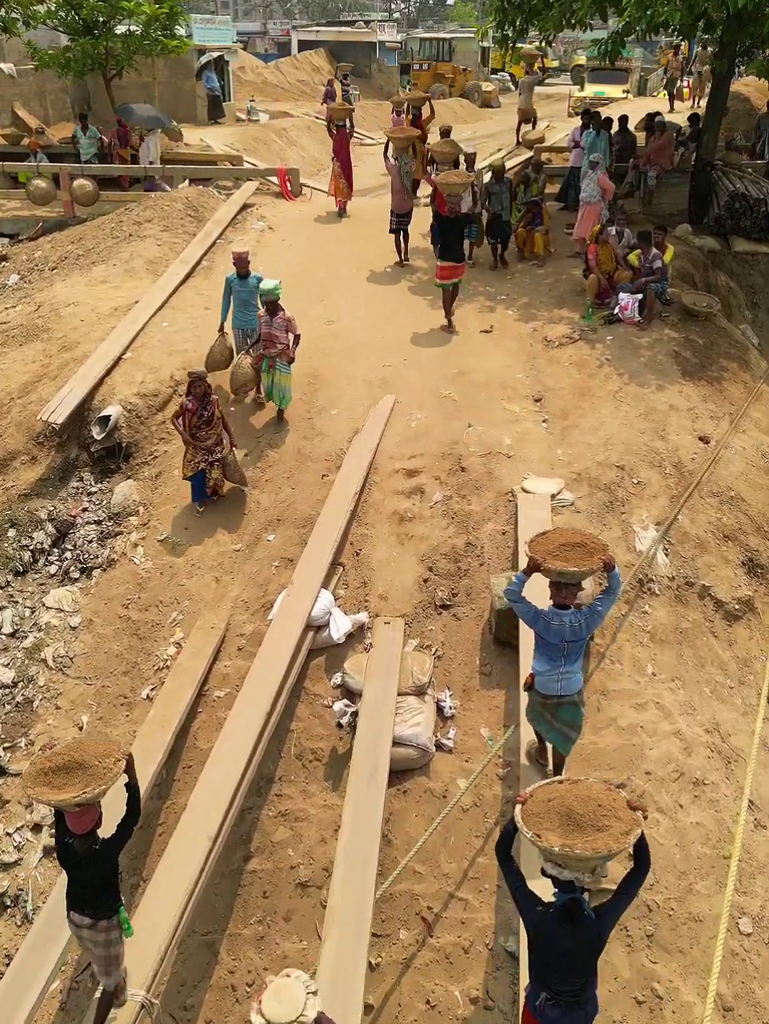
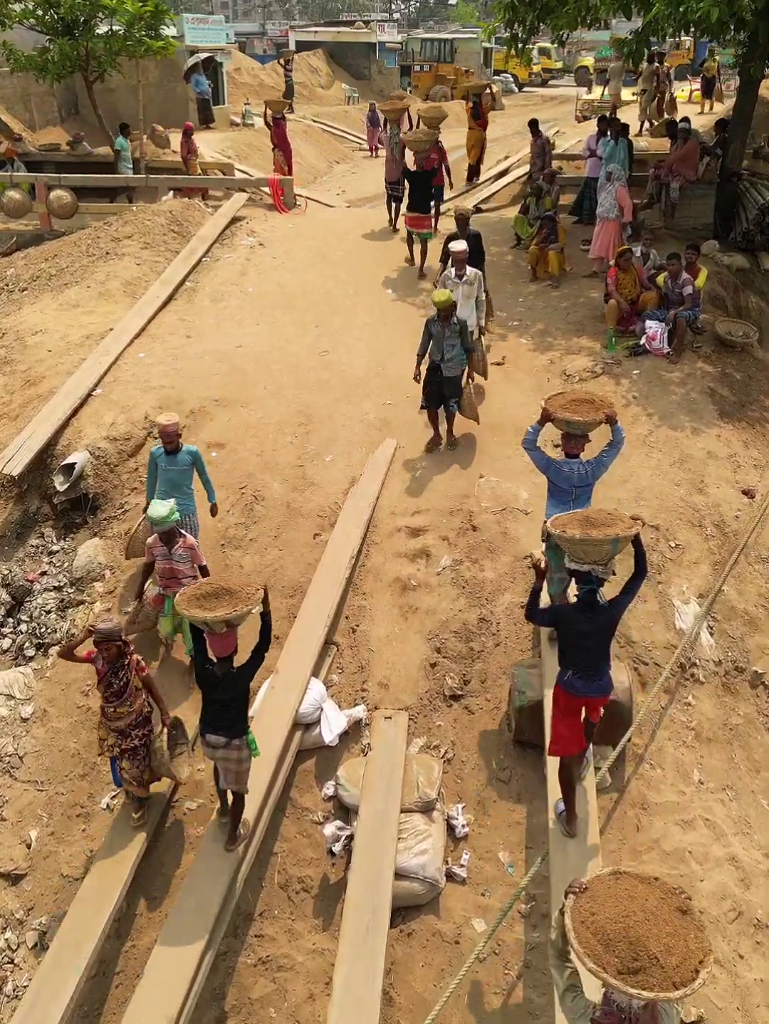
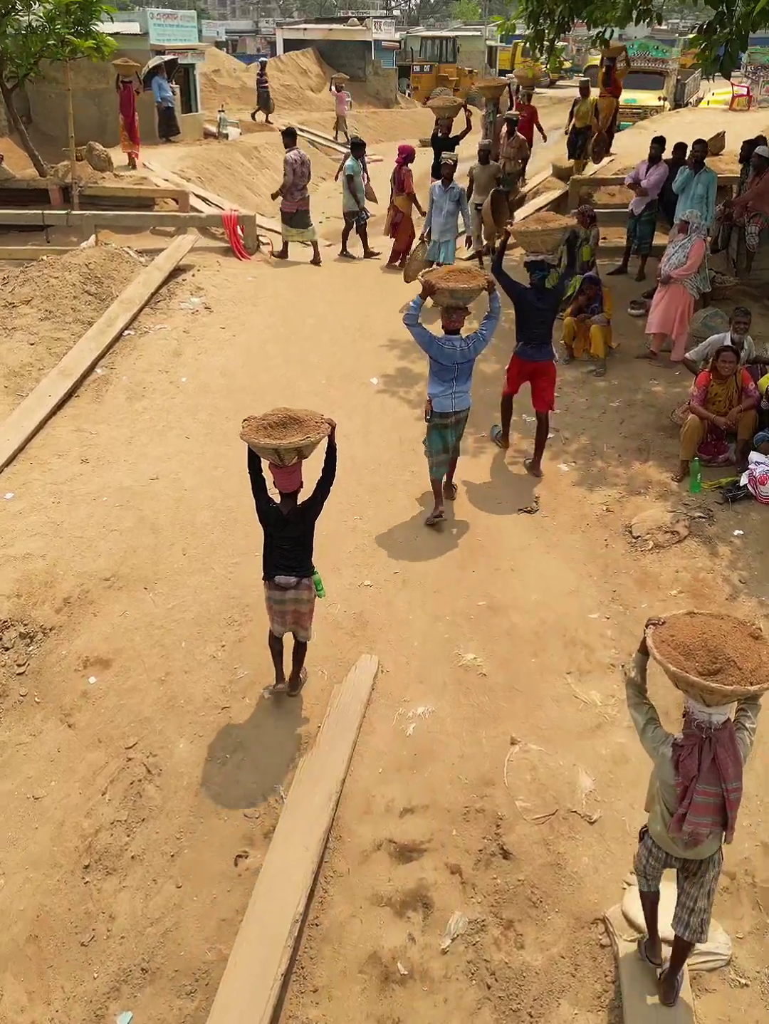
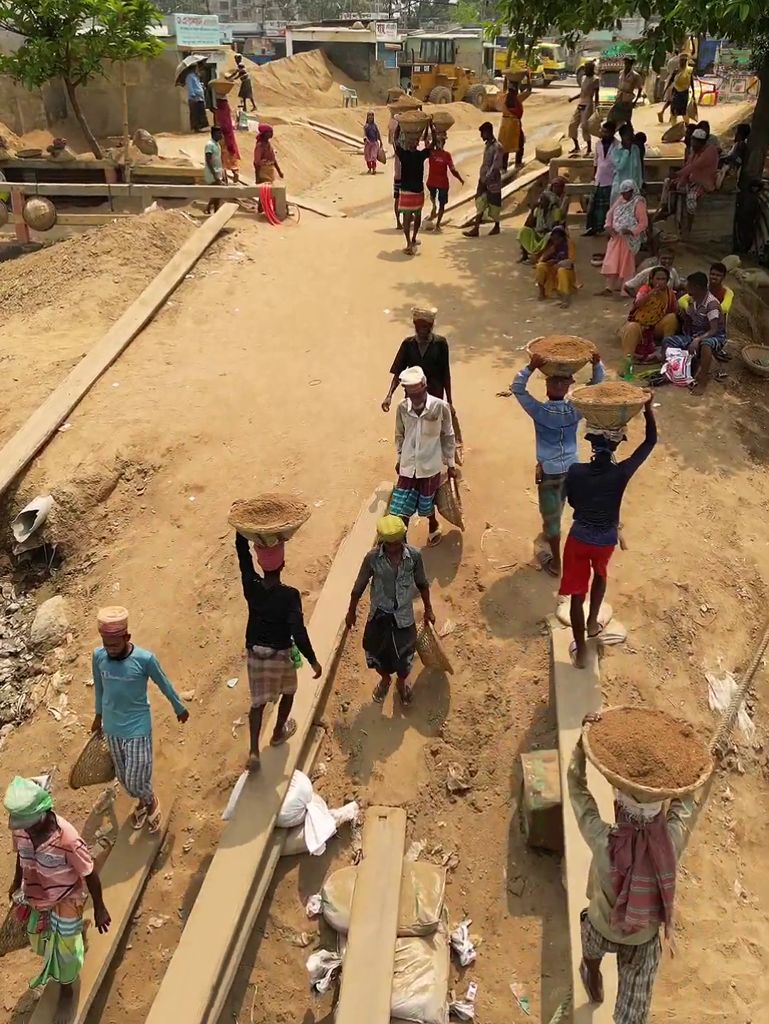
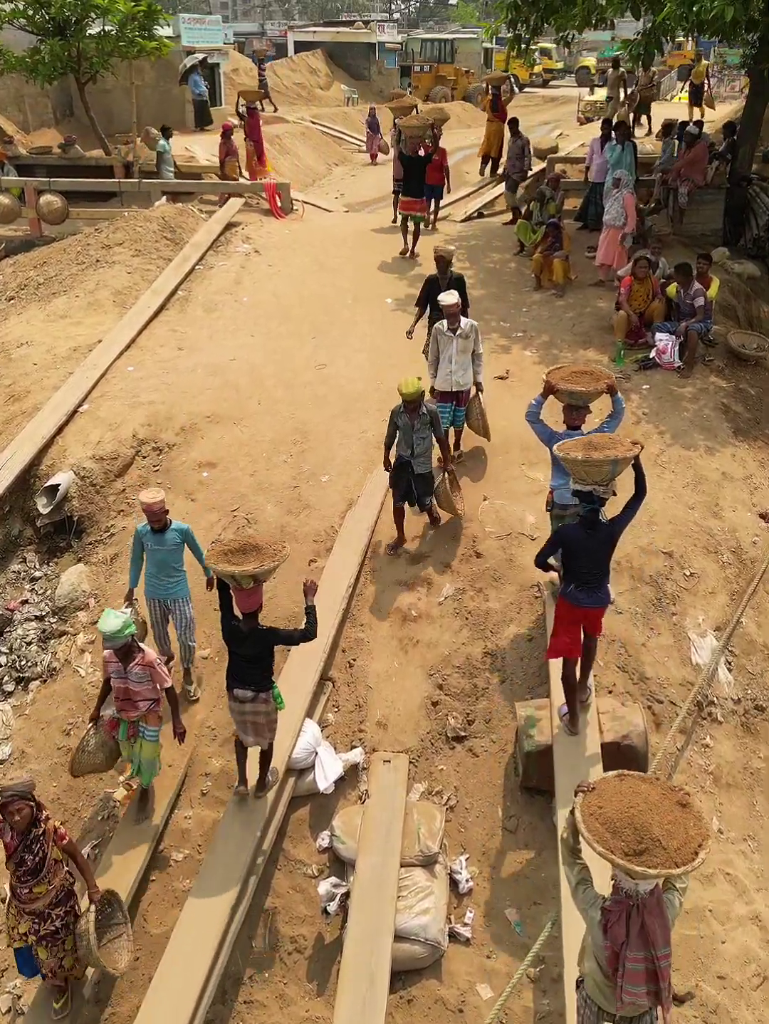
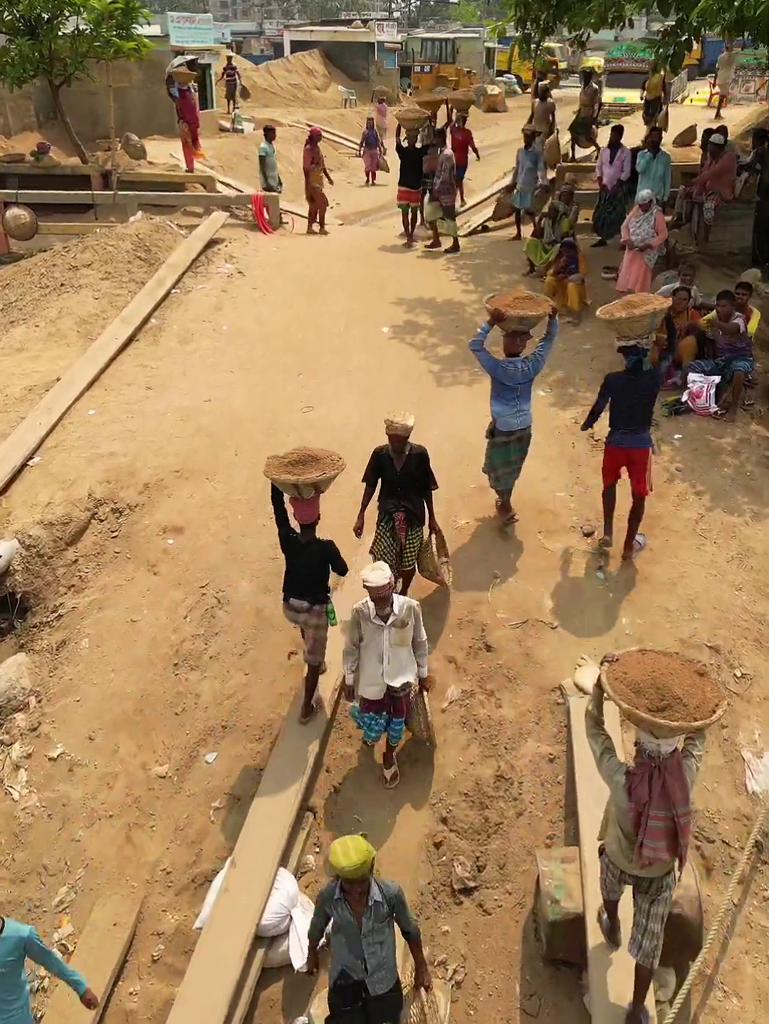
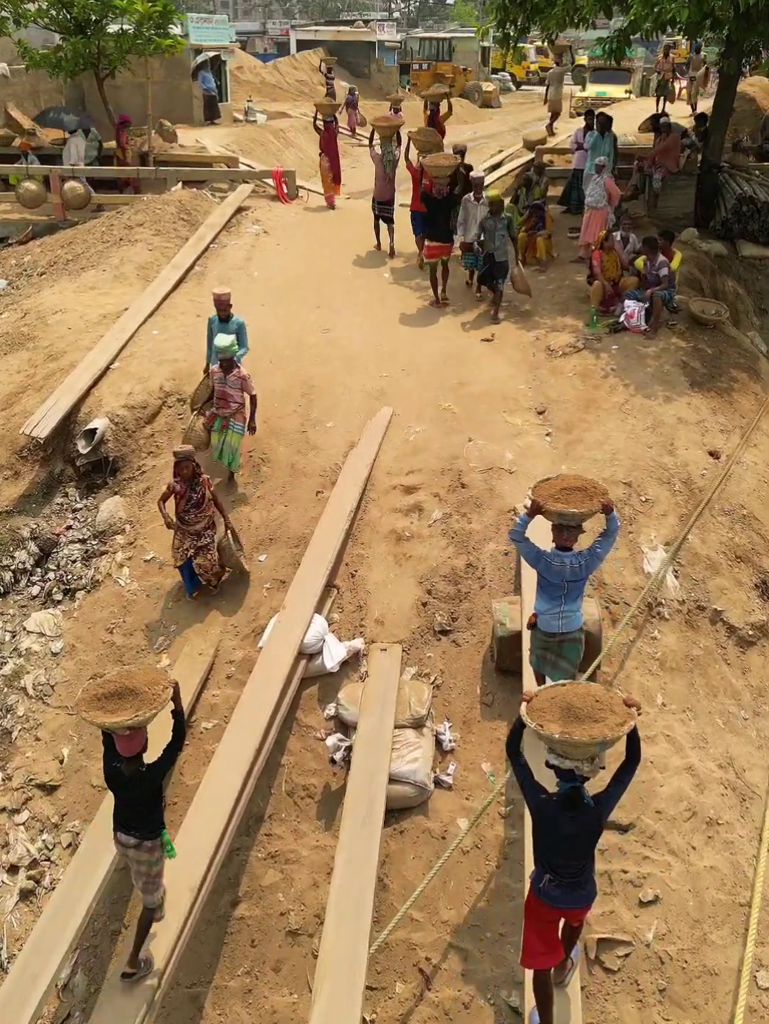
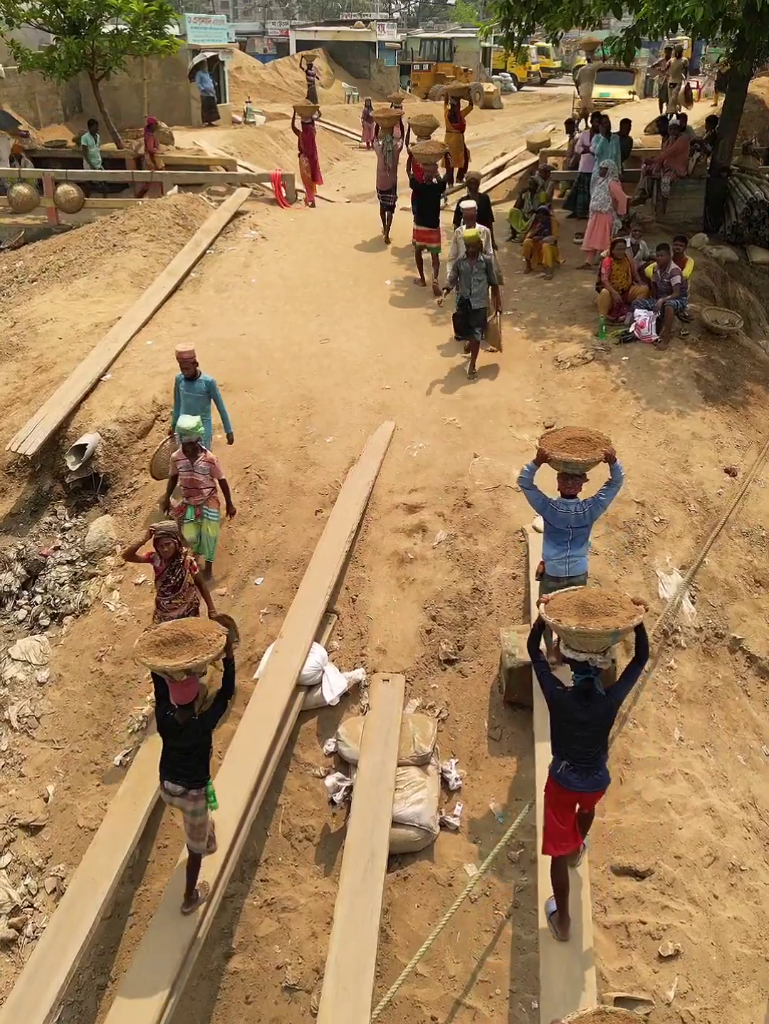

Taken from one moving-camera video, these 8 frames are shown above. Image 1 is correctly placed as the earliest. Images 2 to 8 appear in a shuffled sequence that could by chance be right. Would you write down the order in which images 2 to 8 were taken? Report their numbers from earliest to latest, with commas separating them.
7, 8, 2, 5, 4, 6, 3
